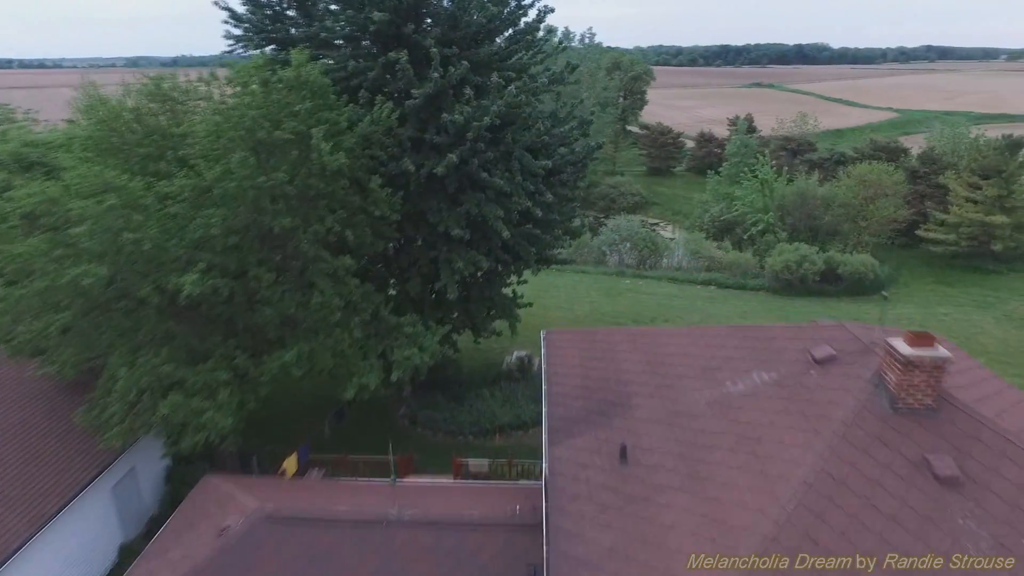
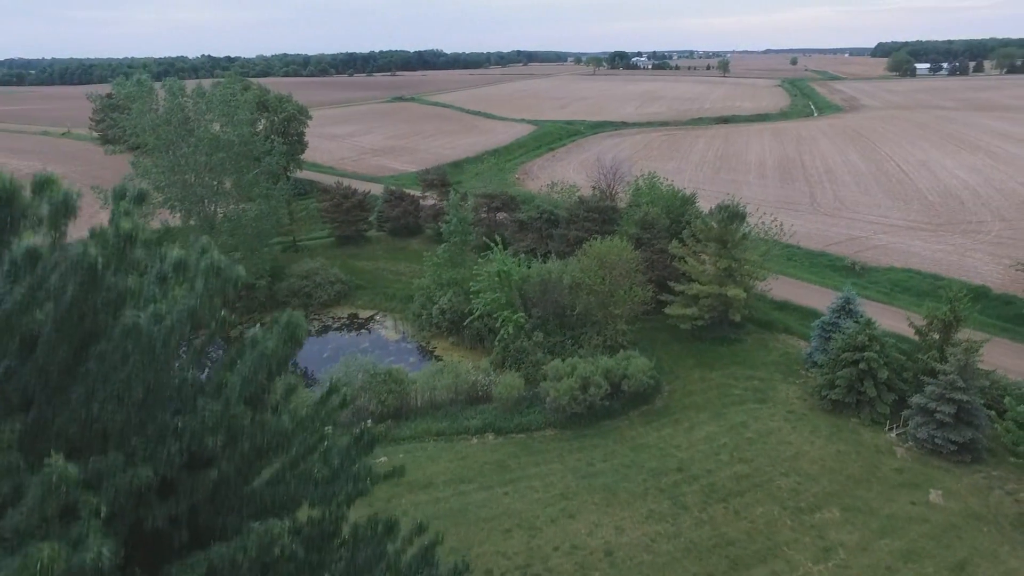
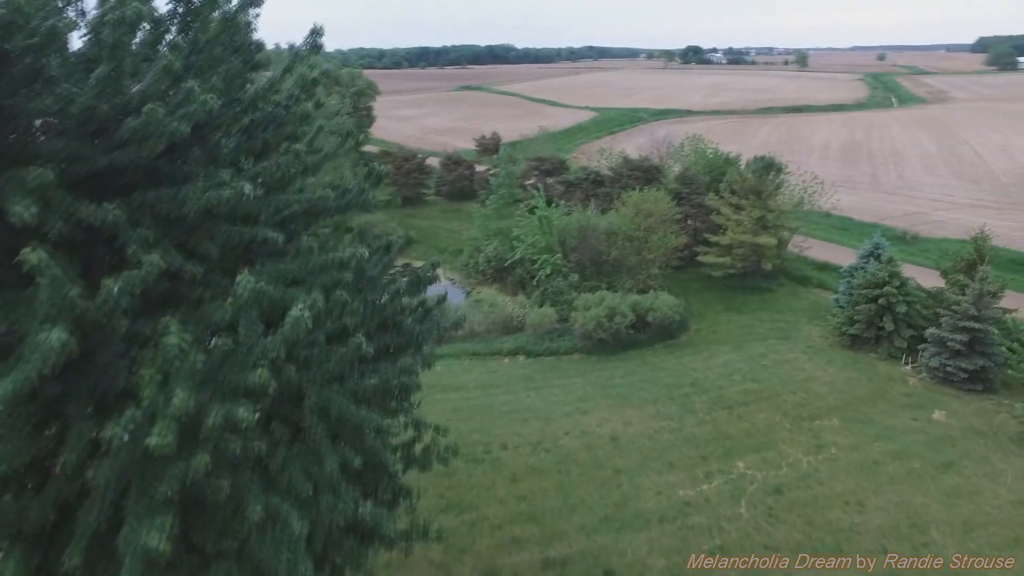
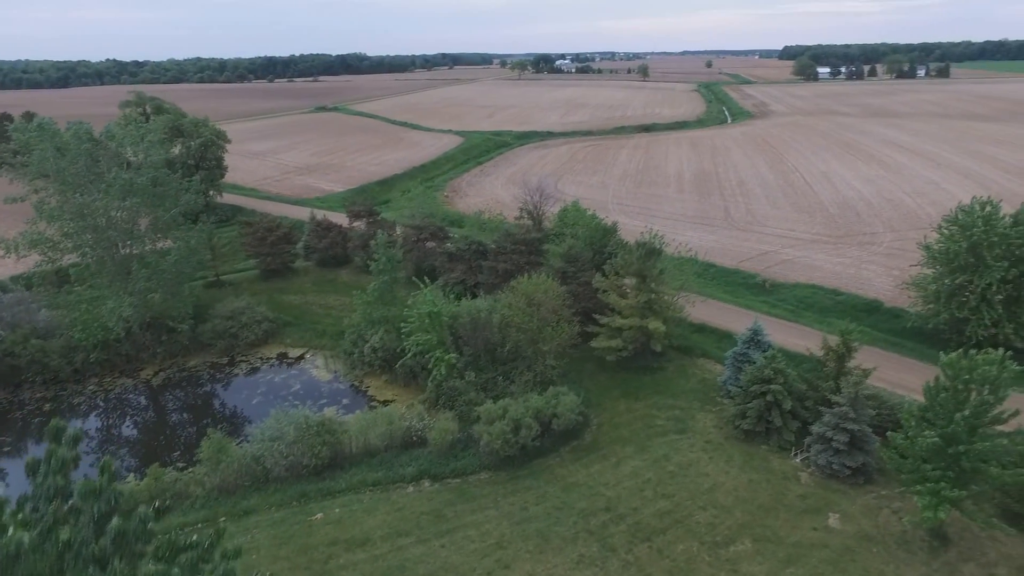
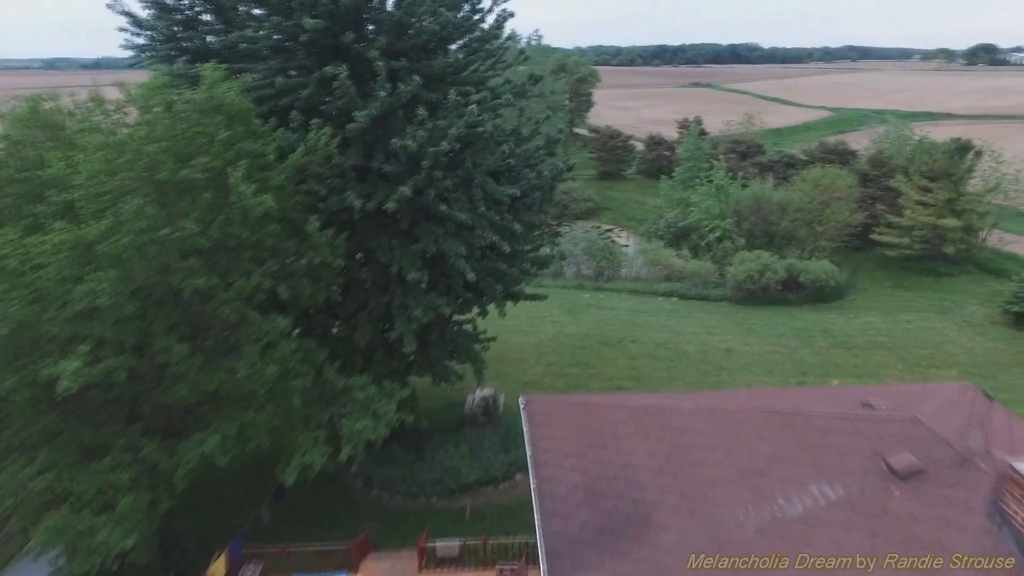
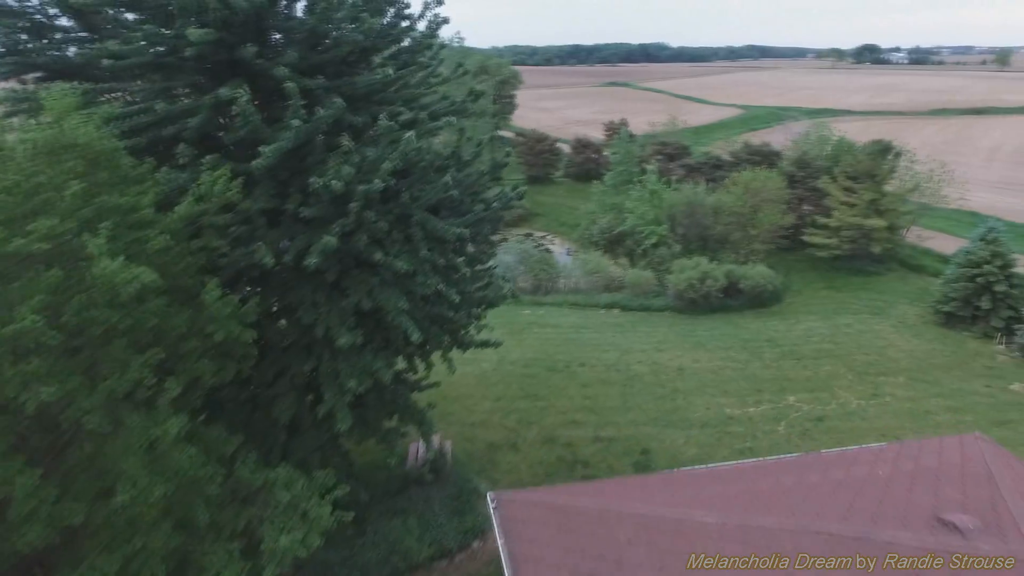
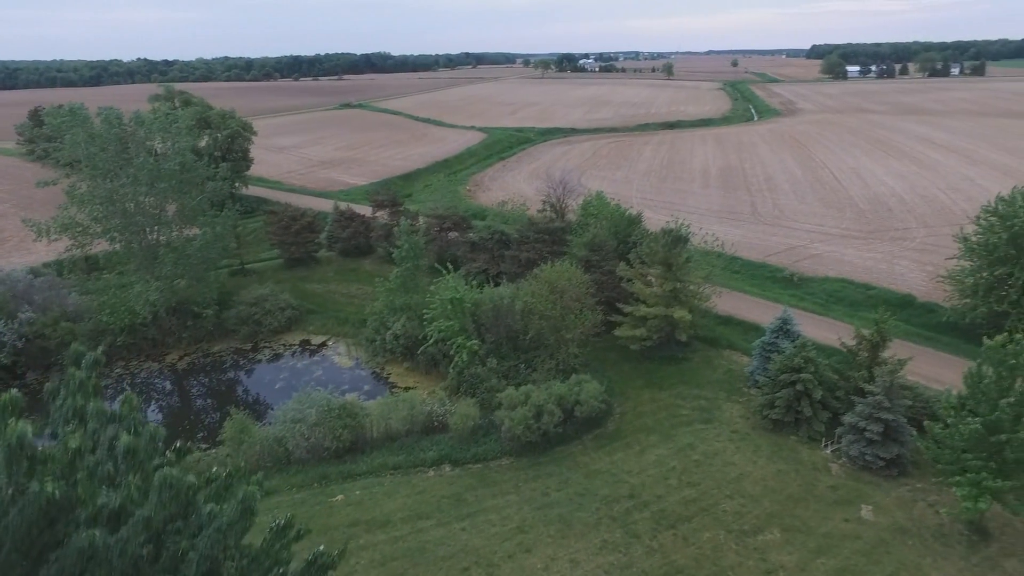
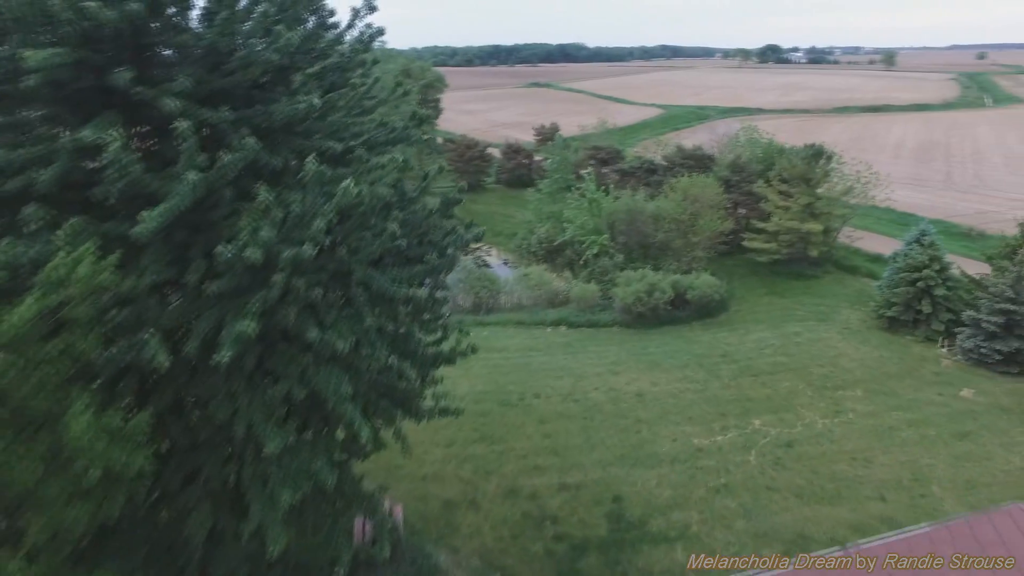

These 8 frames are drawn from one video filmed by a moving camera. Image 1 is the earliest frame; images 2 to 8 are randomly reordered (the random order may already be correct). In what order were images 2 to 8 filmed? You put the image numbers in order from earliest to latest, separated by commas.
5, 6, 8, 3, 2, 7, 4
